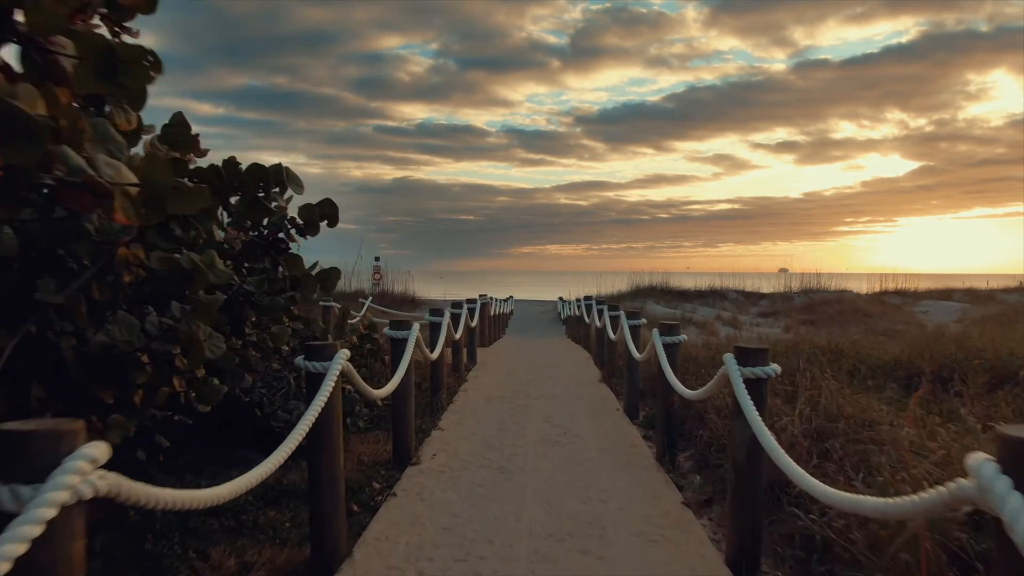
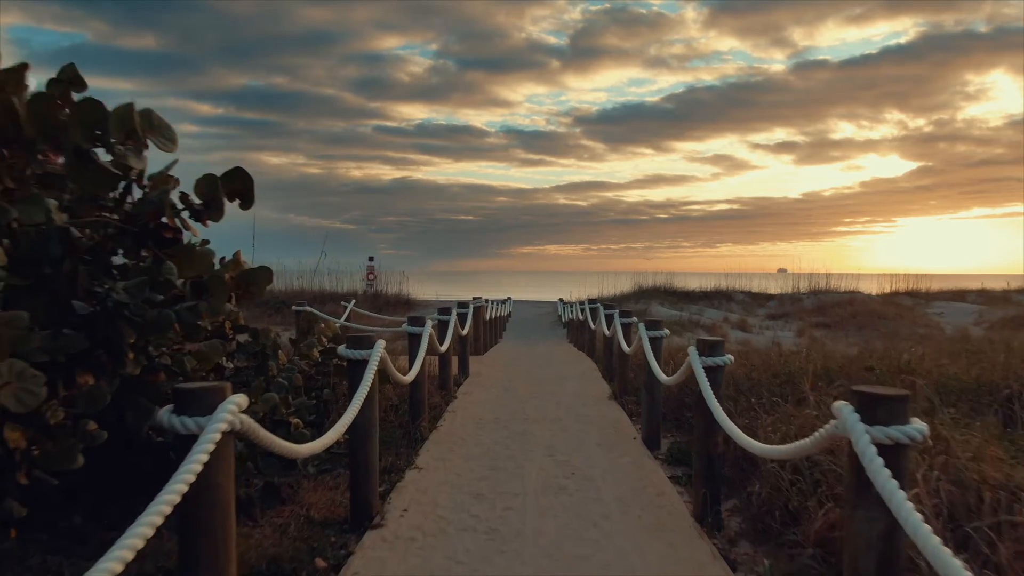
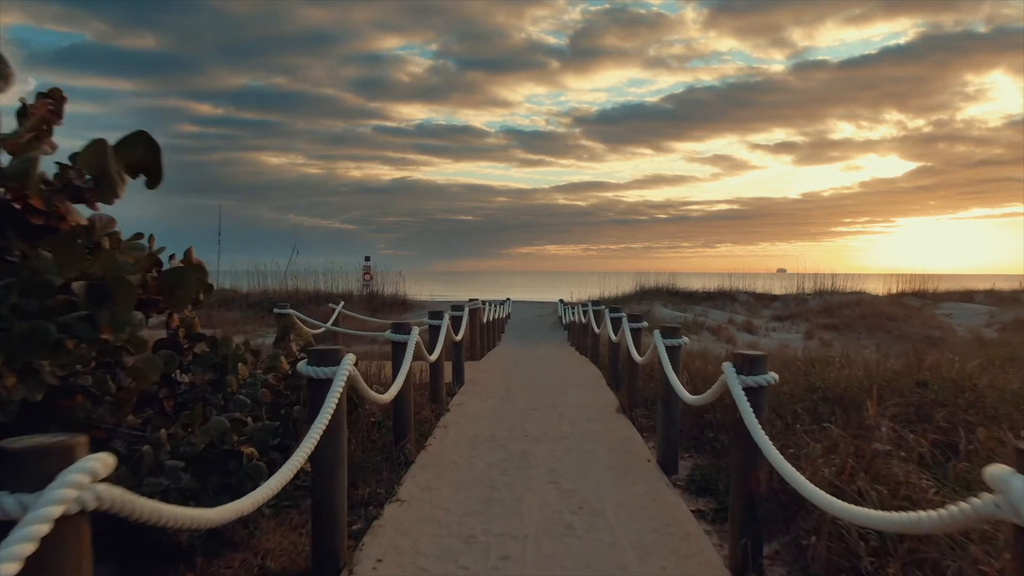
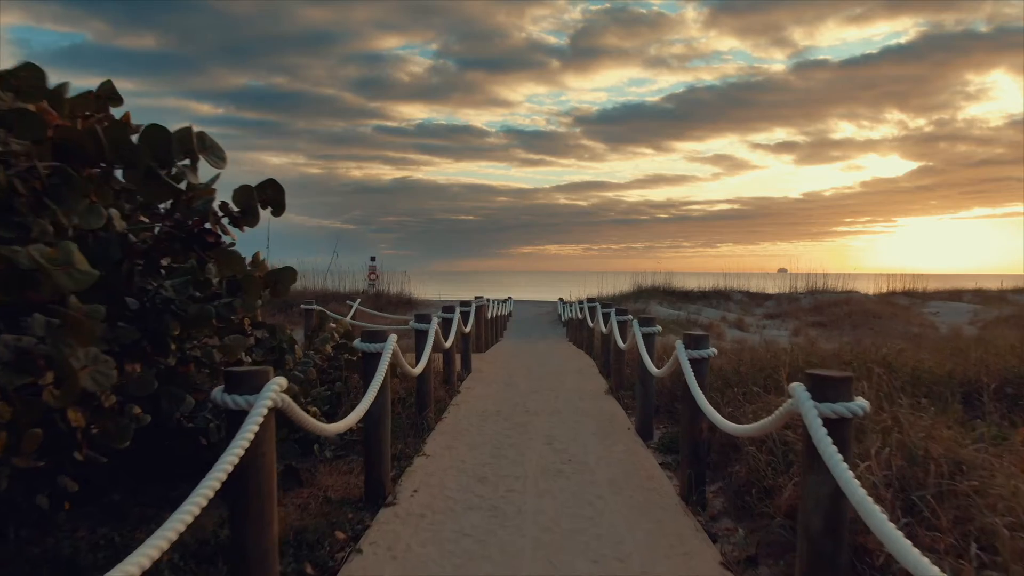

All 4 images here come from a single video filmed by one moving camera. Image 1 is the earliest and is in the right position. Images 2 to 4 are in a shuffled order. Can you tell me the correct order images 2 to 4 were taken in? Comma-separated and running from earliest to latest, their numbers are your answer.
4, 2, 3
